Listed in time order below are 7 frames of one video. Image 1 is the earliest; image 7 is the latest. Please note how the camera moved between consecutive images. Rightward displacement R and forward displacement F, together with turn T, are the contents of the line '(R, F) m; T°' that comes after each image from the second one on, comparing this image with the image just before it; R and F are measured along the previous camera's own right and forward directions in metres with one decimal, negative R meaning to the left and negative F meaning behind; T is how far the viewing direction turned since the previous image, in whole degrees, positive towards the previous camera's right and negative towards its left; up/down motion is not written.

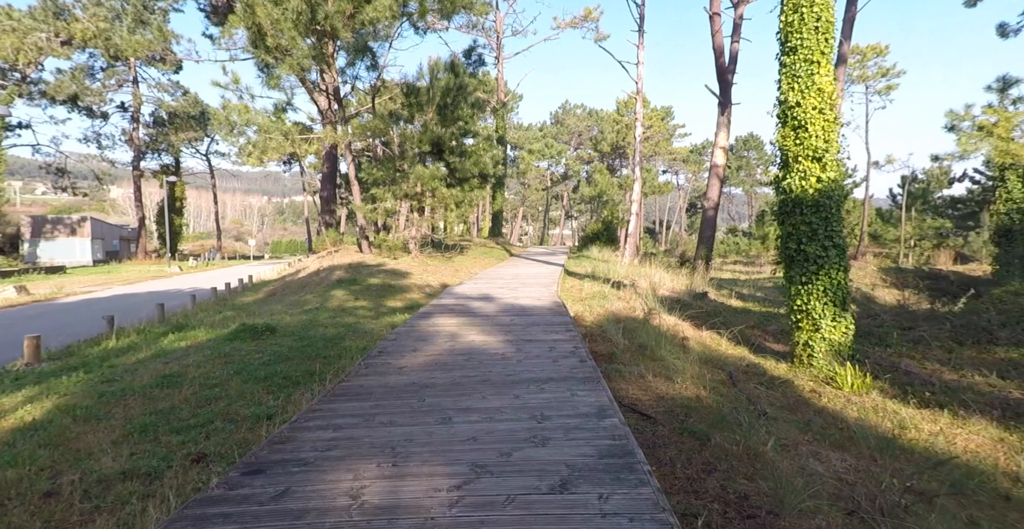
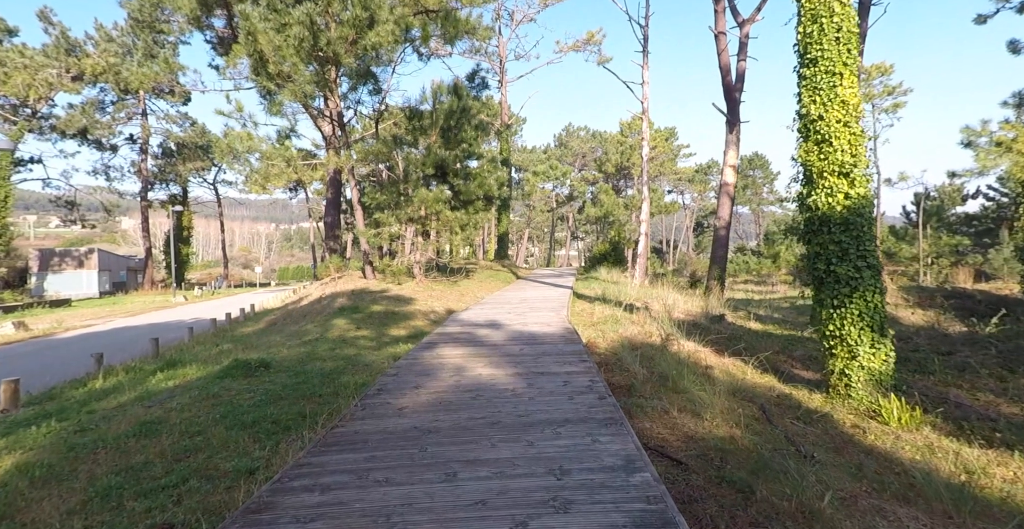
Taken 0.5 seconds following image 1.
(0.0, +0.4) m; -1°
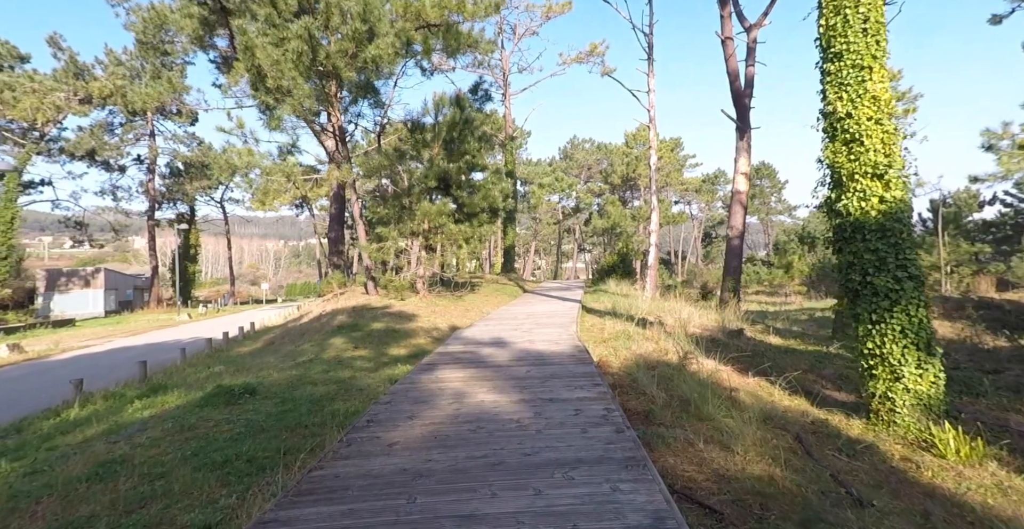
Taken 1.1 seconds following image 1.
(0.0, +0.5) m; -1°
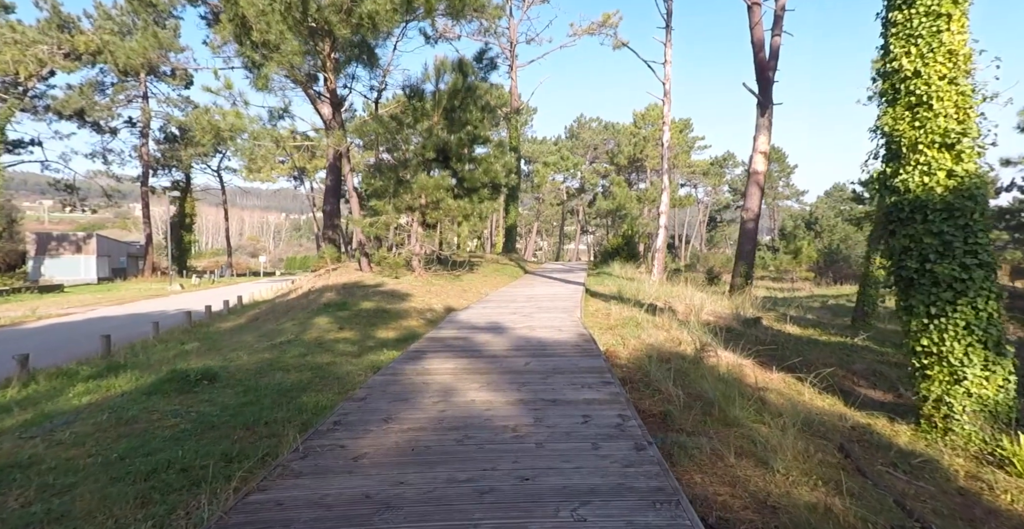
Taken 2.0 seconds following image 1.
(0.0, +0.7) m; 0°
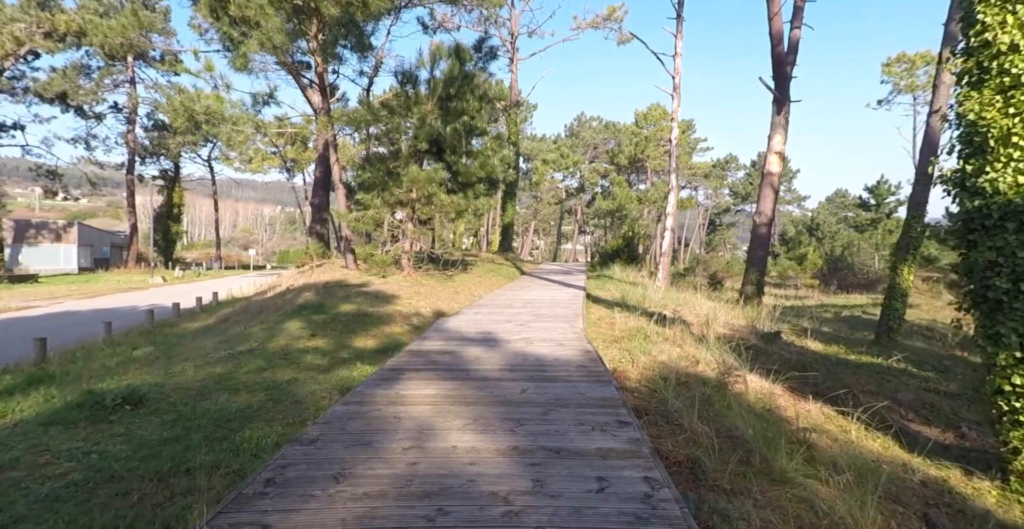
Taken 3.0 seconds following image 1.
(0.0, +0.9) m; 0°
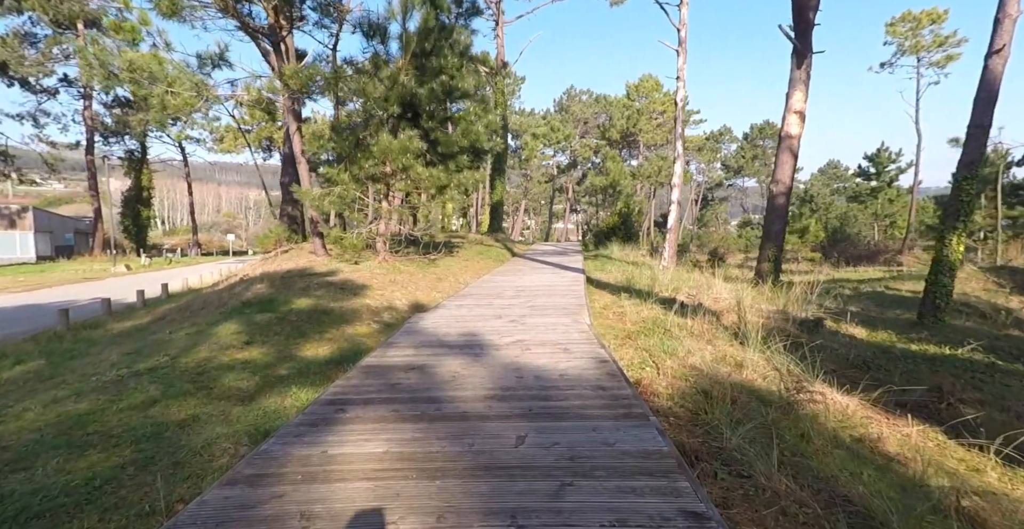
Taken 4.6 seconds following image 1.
(0.0, +1.5) m; +1°
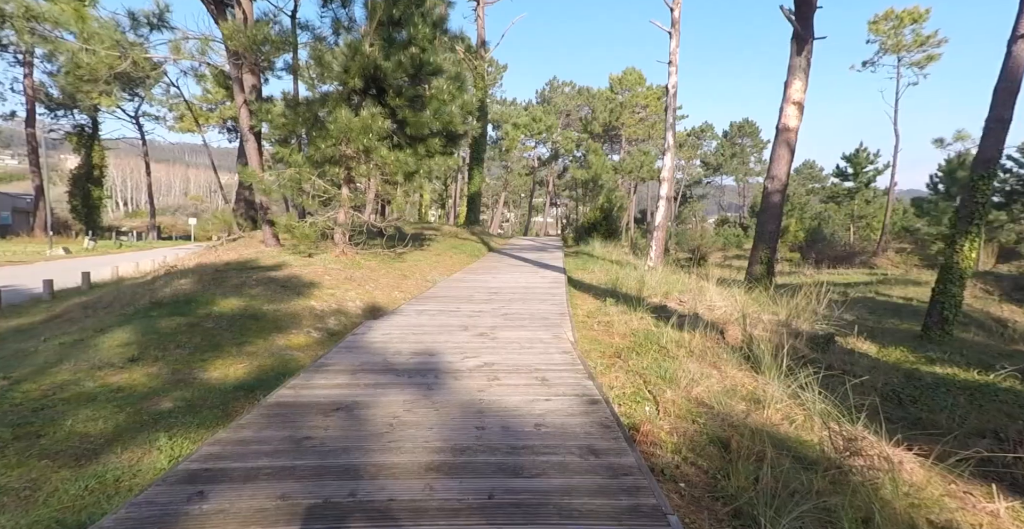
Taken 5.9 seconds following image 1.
(+0.1, +1.1) m; +3°
